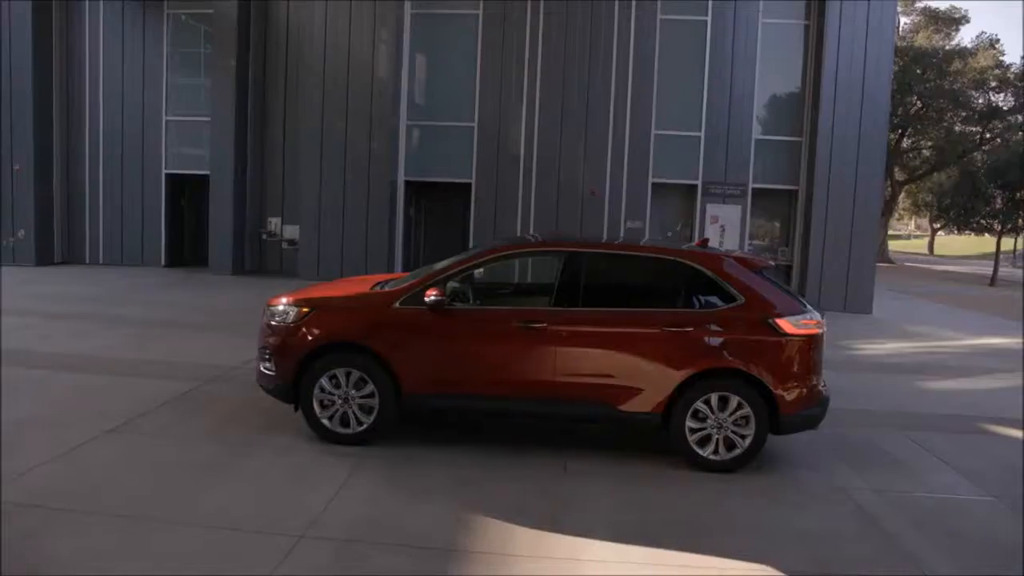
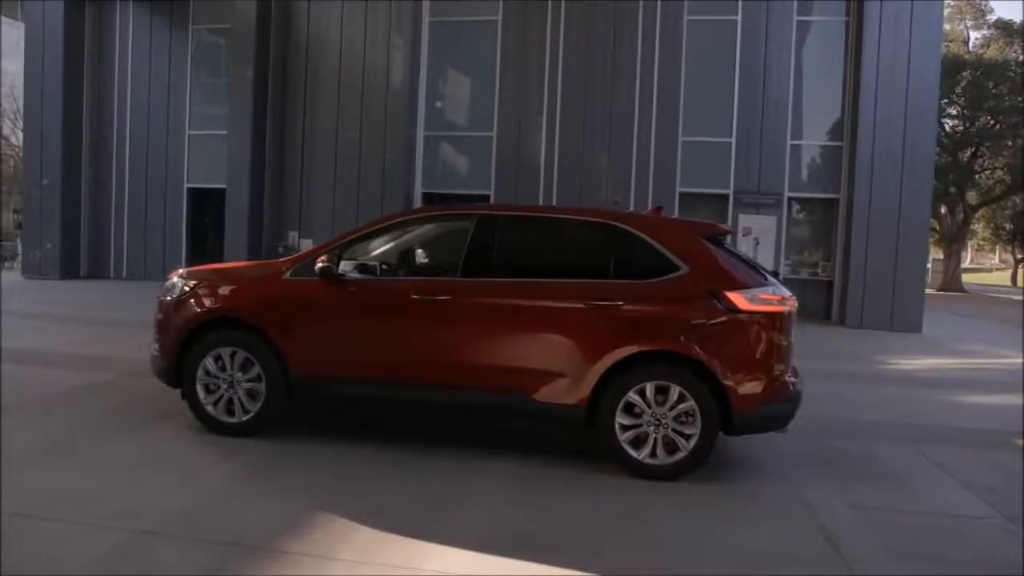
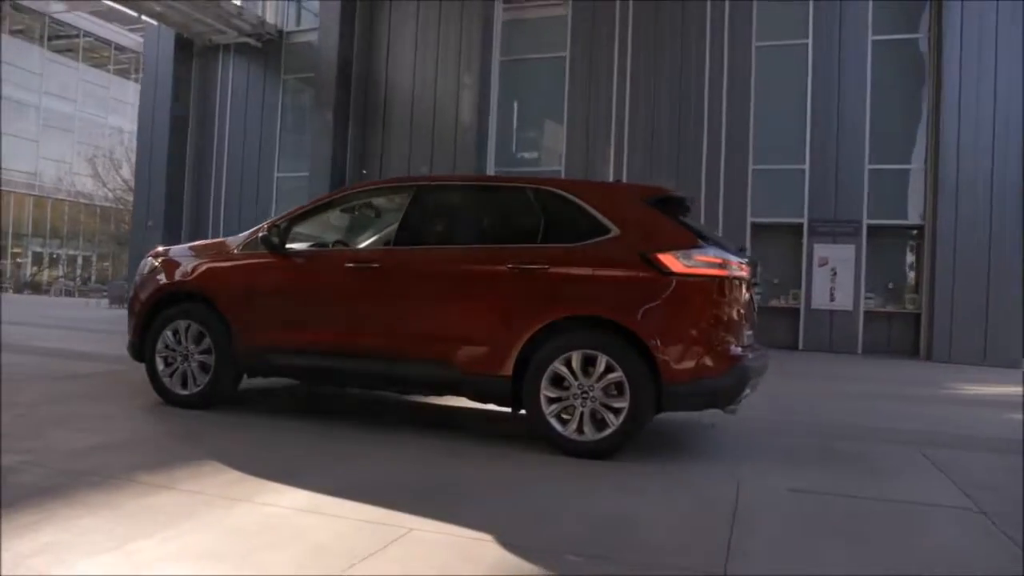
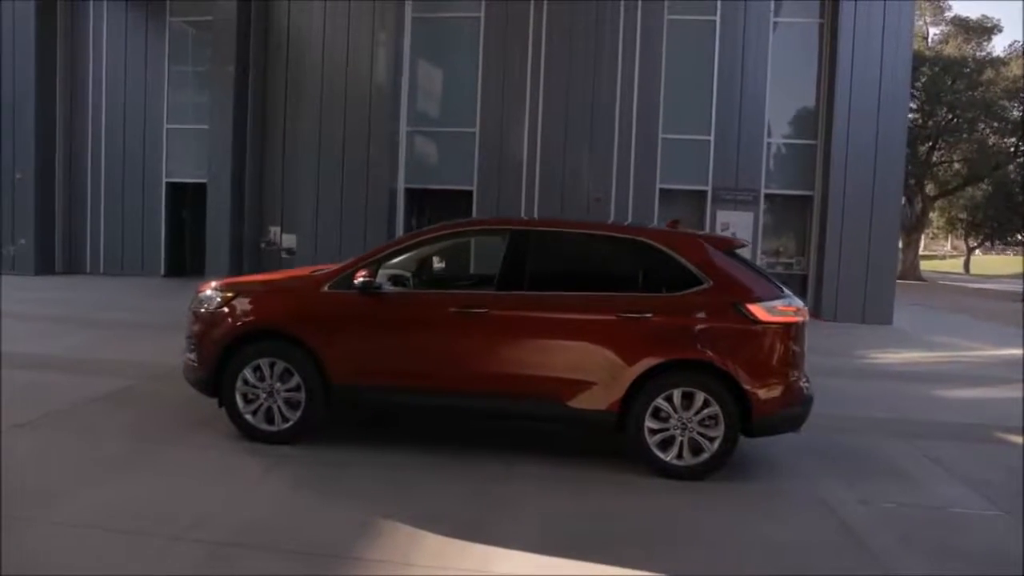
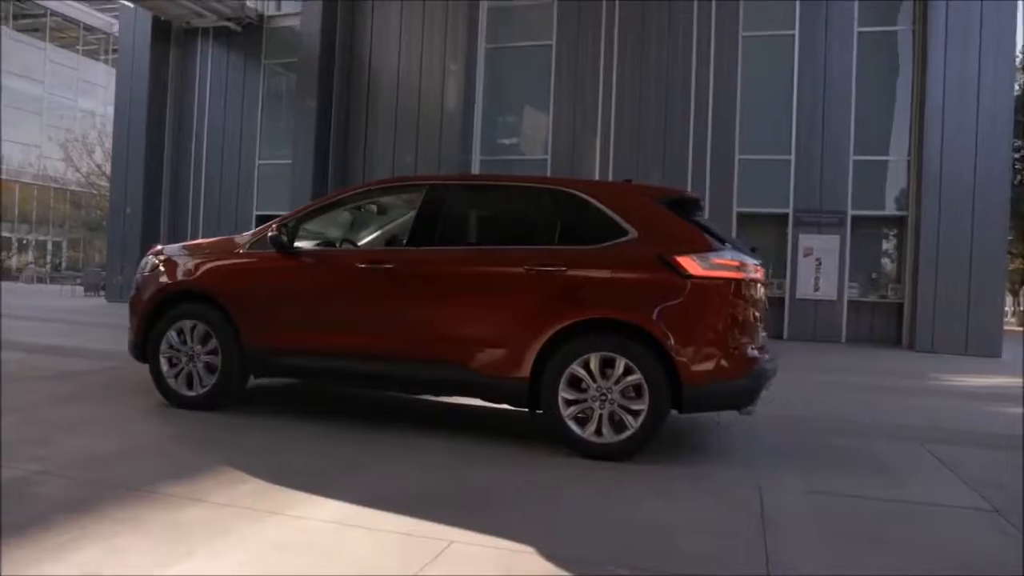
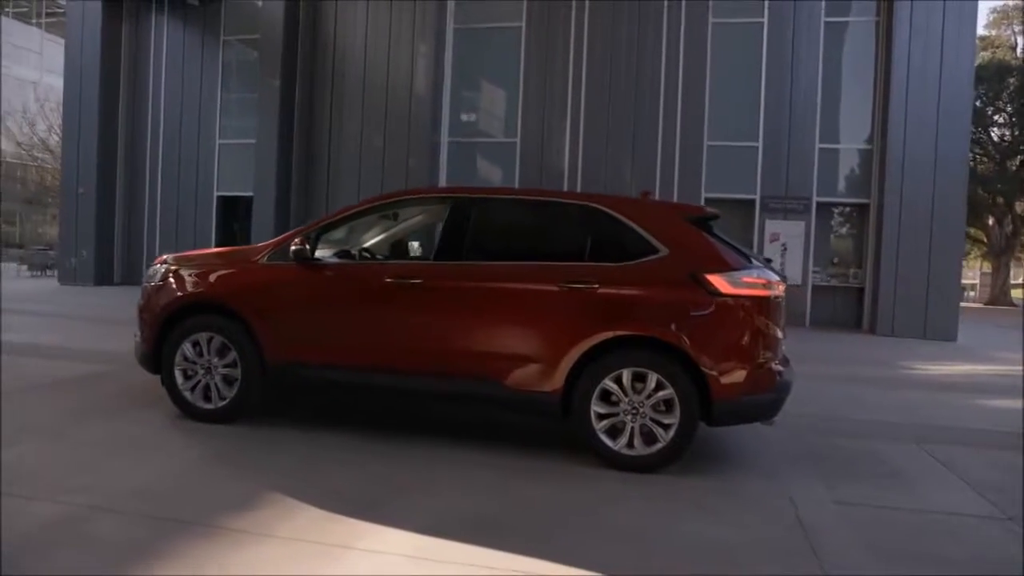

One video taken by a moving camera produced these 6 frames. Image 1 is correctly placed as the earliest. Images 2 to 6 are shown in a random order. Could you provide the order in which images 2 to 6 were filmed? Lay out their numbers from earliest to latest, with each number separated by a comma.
4, 2, 6, 5, 3
